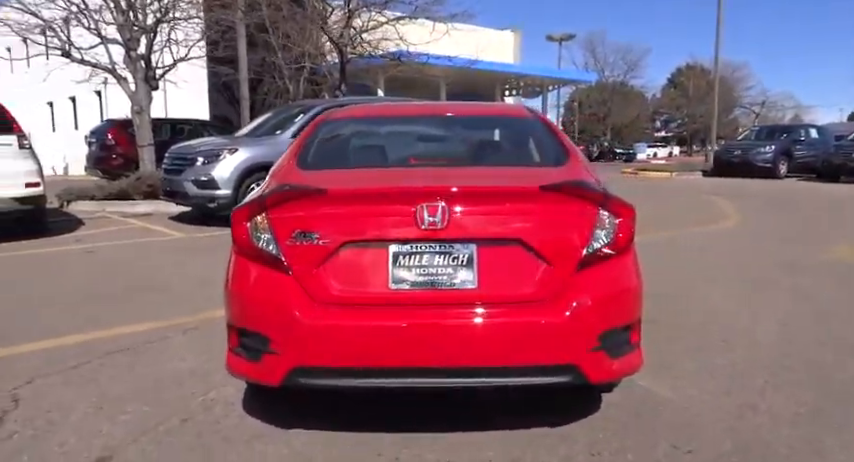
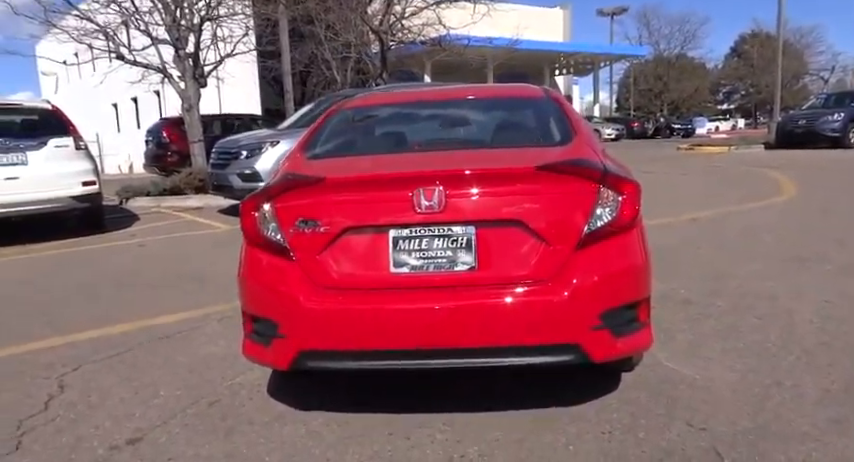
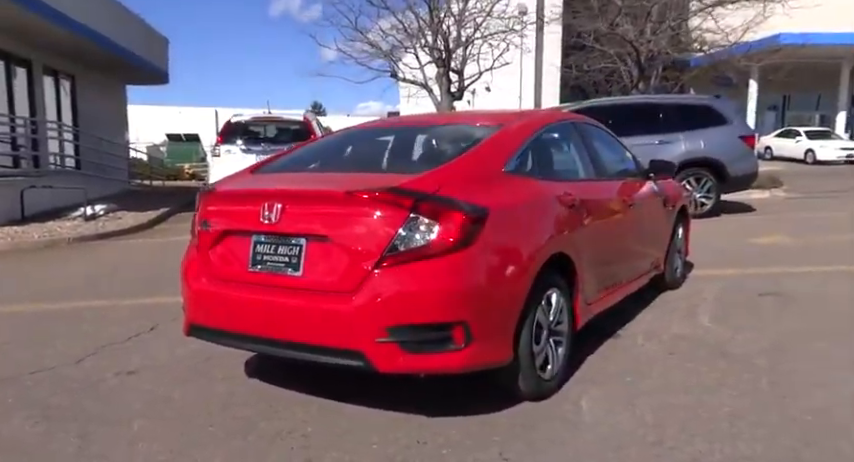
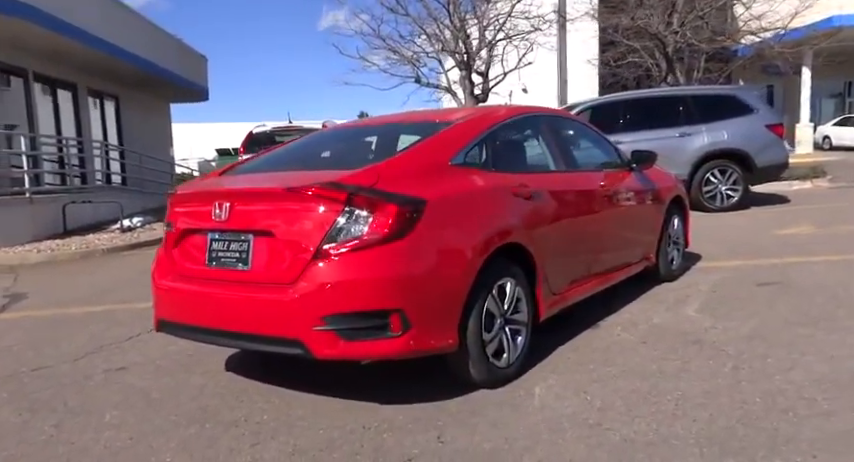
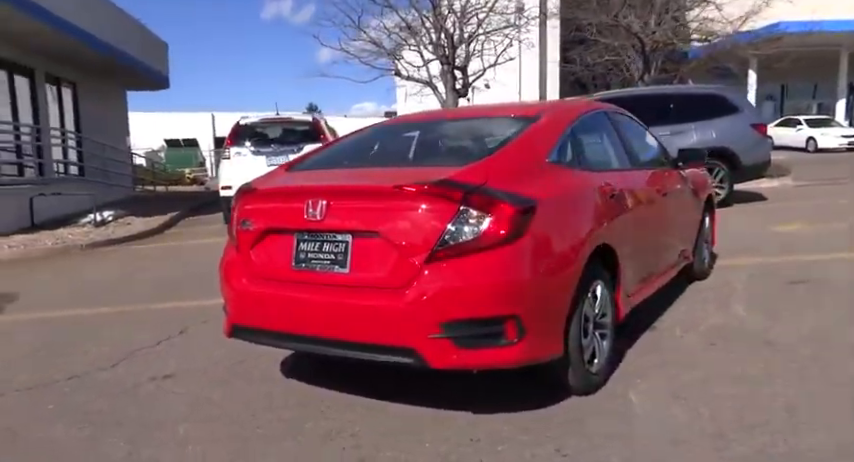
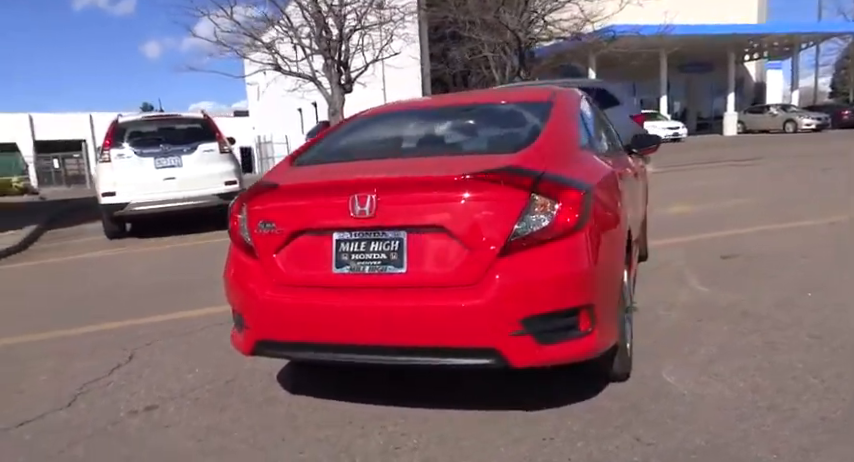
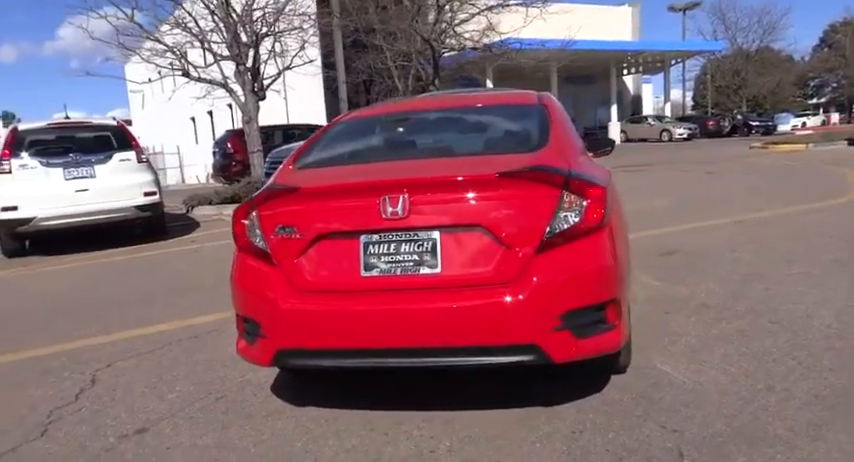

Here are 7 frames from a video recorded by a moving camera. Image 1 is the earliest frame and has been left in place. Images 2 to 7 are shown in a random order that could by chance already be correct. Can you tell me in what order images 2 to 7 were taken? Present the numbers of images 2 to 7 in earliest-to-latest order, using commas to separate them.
2, 7, 6, 5, 3, 4
